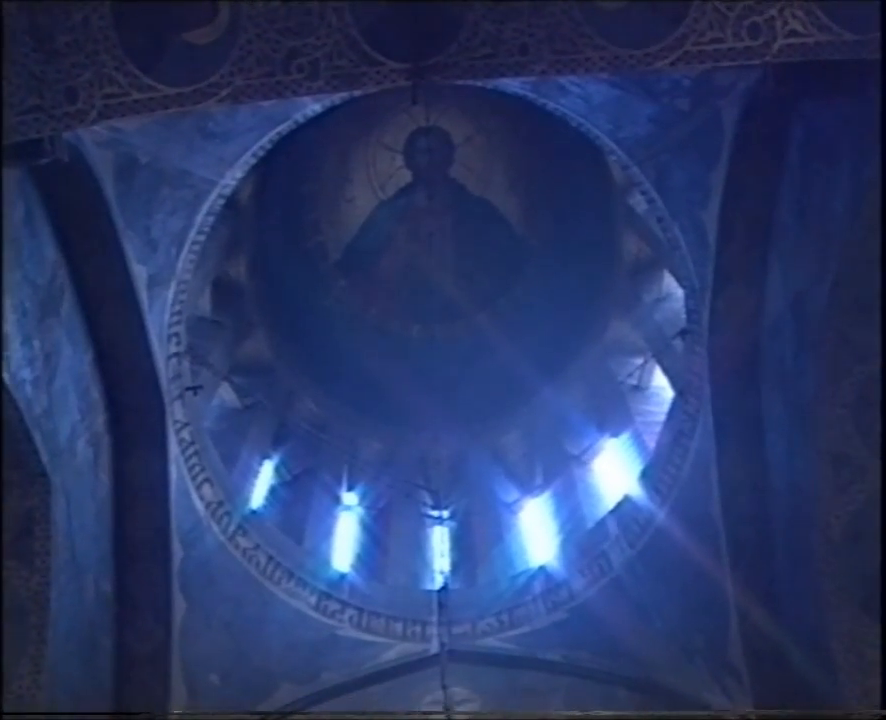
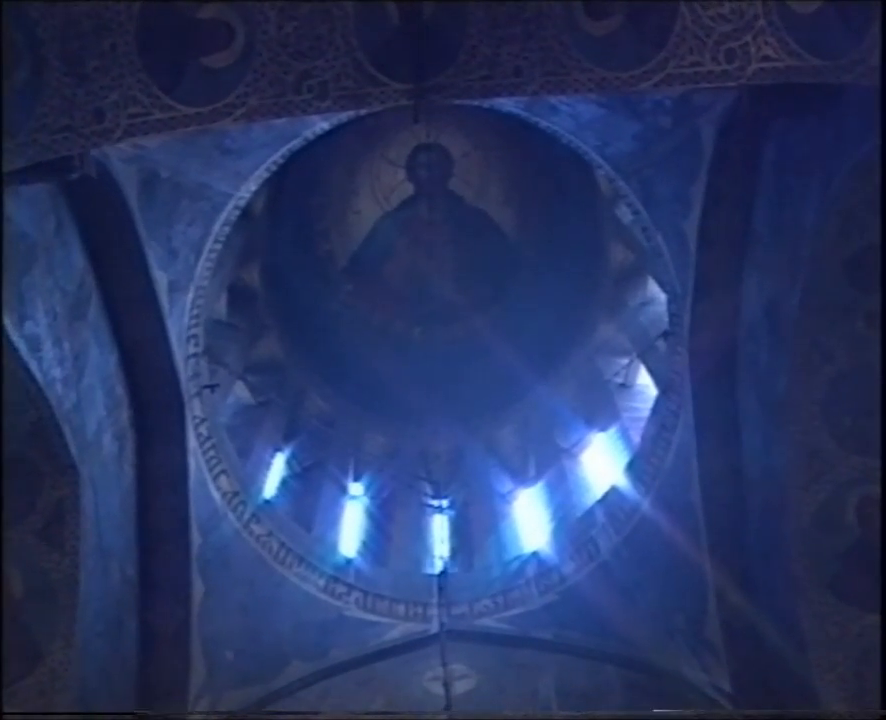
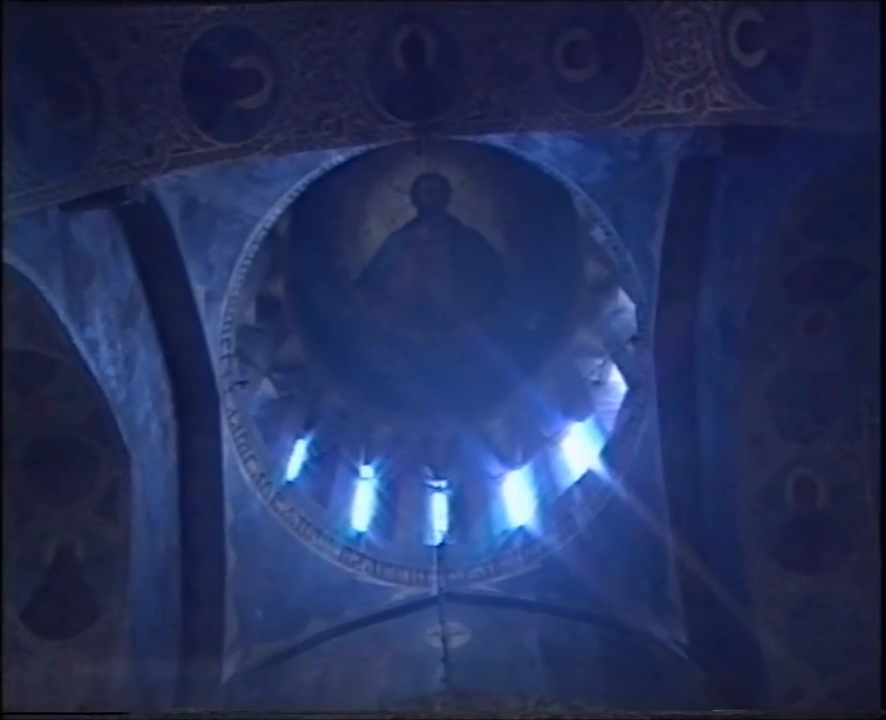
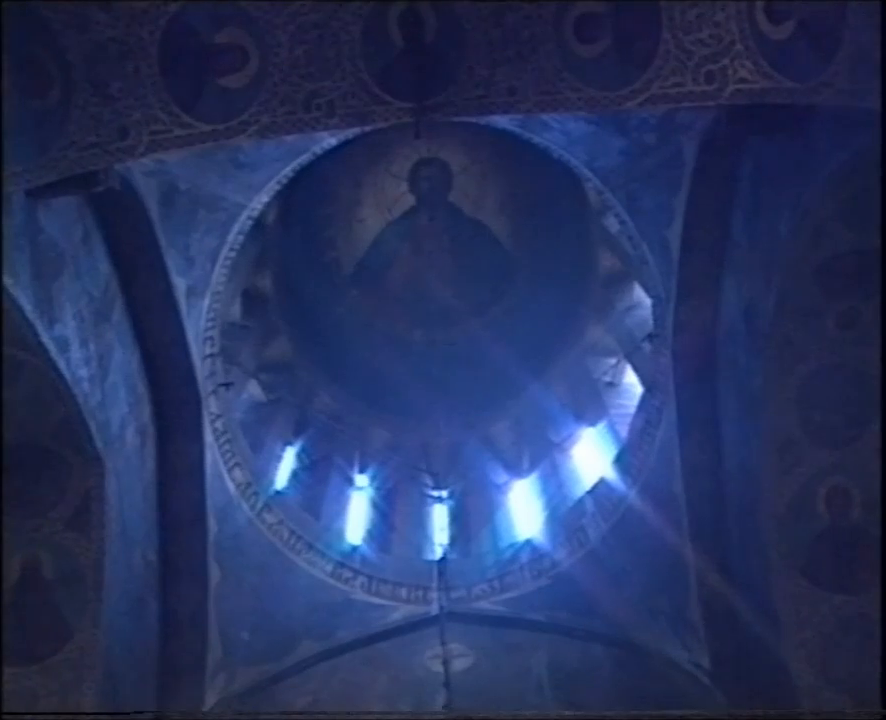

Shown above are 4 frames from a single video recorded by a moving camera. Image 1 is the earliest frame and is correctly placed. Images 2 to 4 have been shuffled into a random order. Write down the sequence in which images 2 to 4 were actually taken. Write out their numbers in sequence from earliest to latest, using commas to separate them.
2, 4, 3
